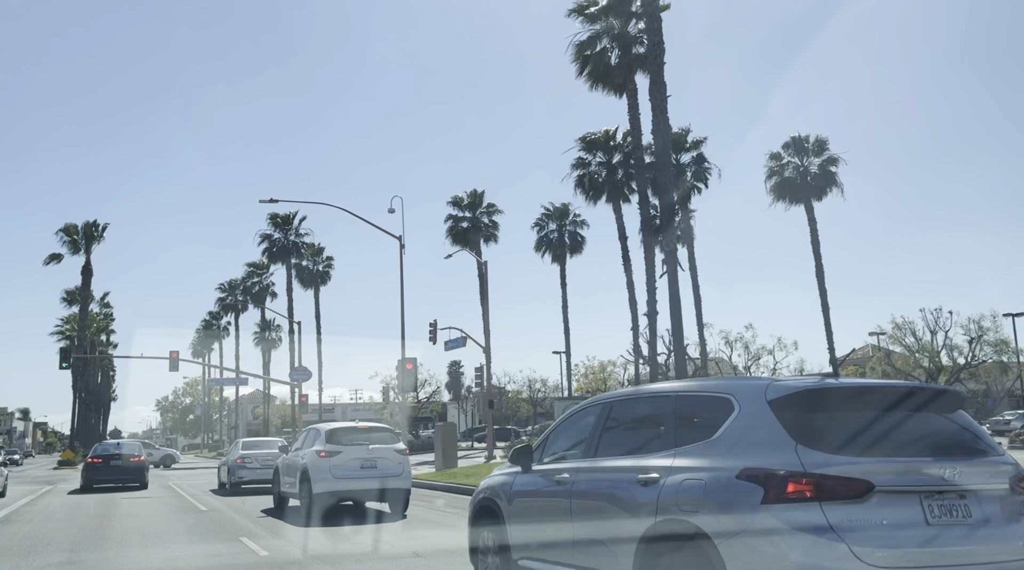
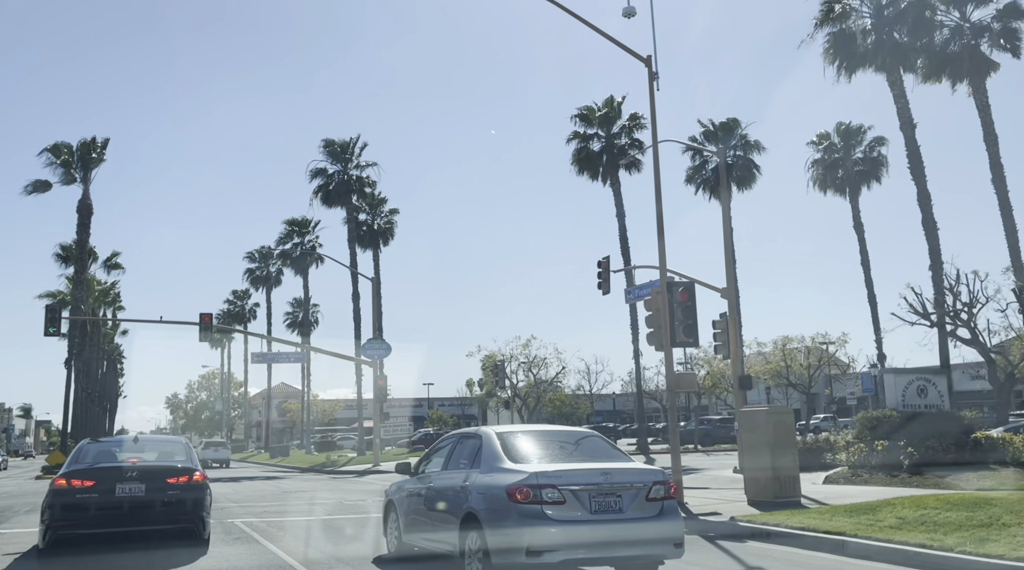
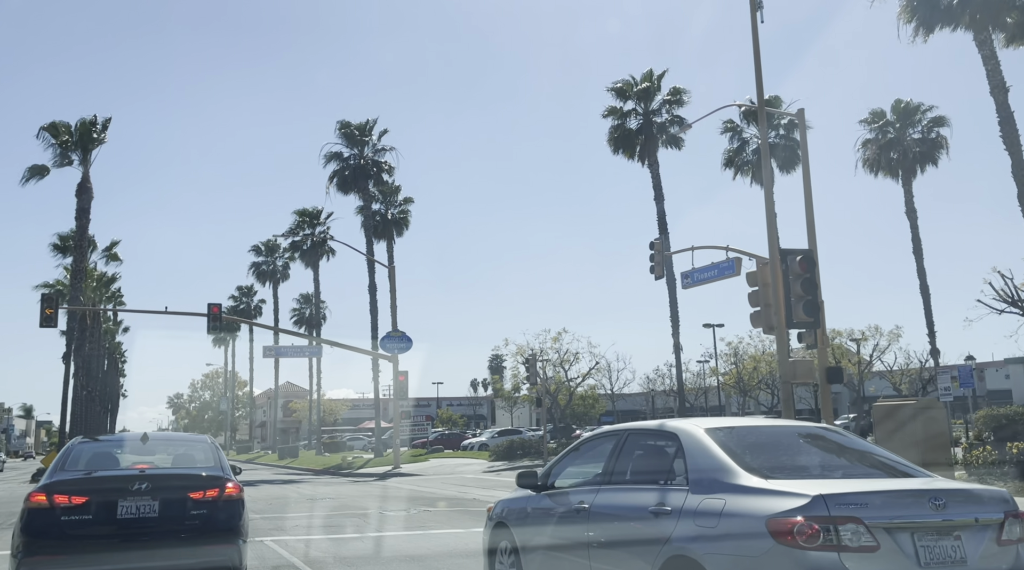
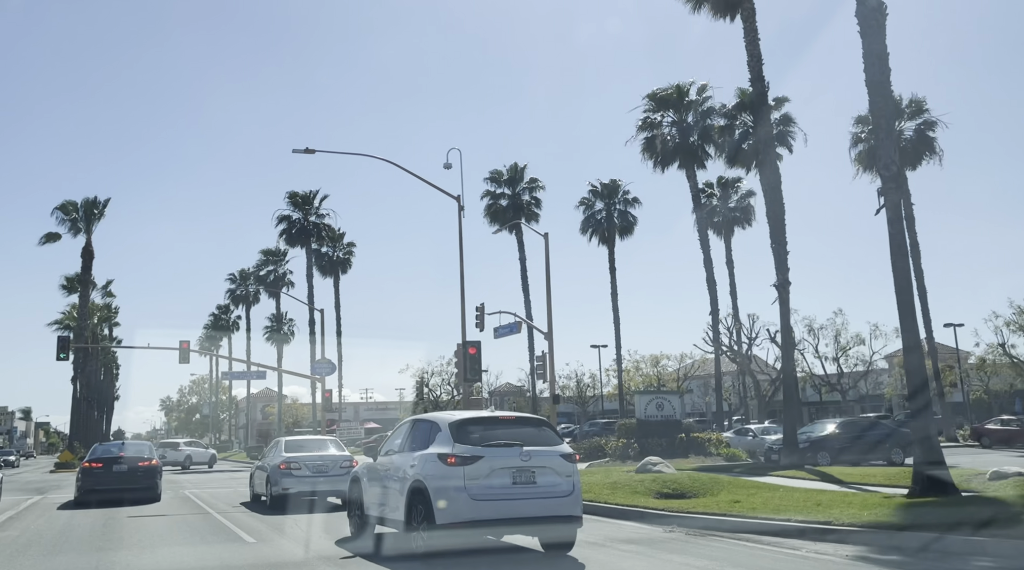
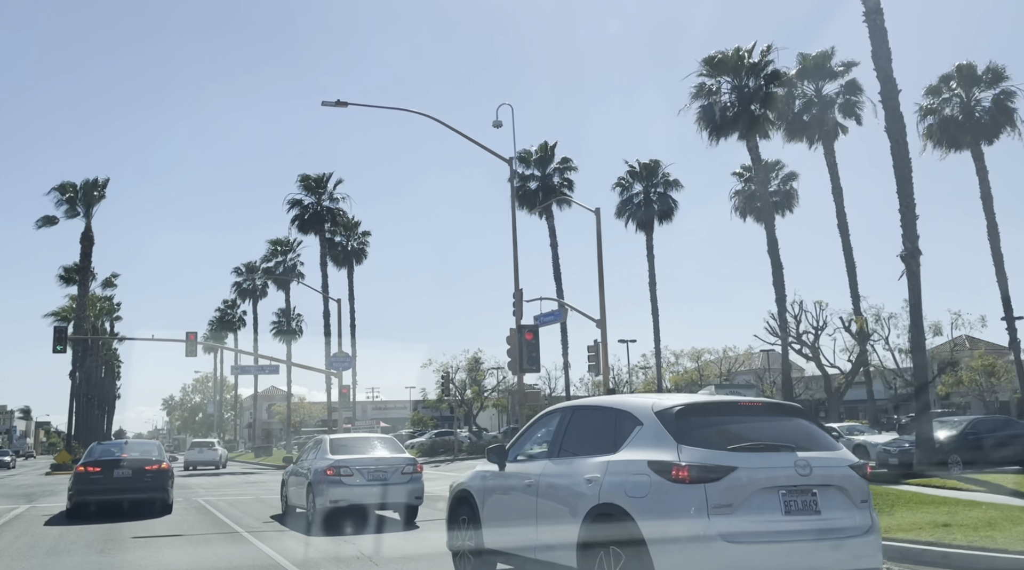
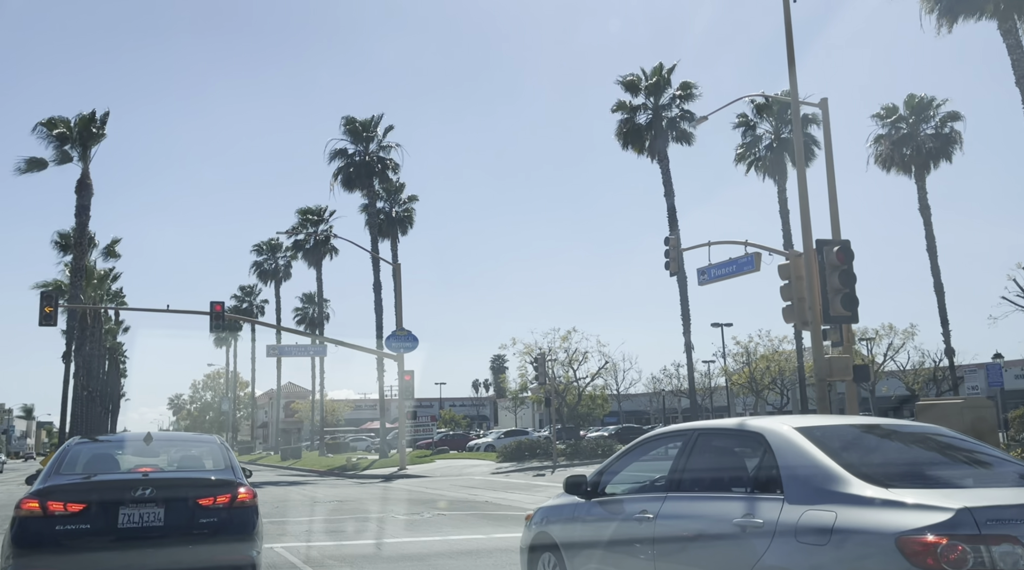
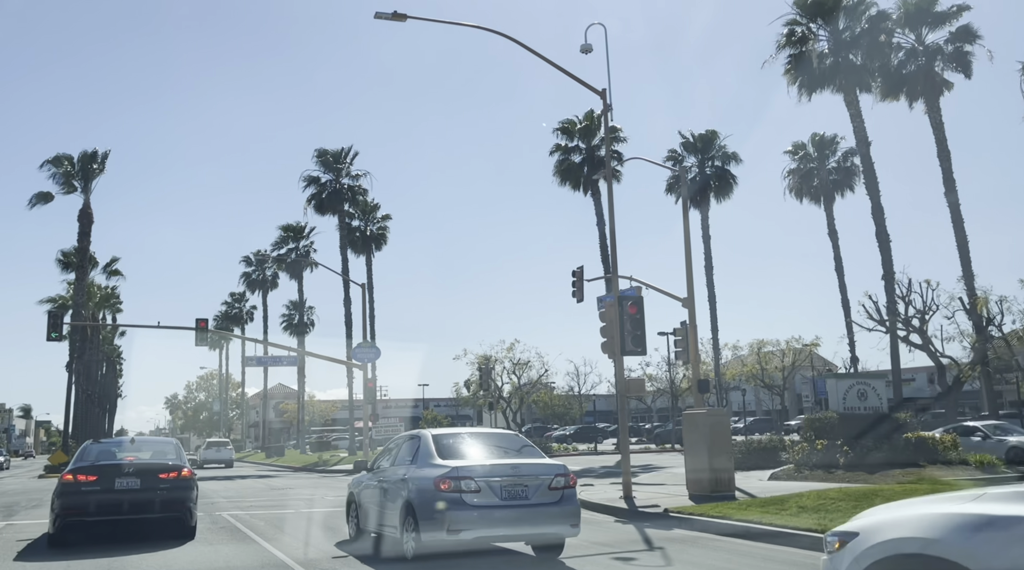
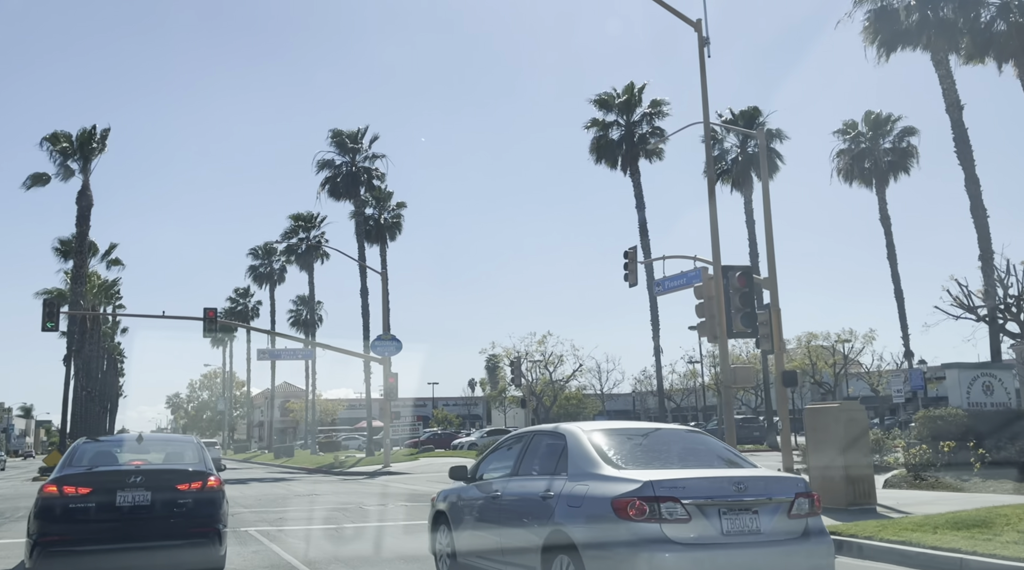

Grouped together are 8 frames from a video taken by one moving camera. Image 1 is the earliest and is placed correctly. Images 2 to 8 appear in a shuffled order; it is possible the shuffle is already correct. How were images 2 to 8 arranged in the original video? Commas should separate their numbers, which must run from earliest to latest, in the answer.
4, 5, 7, 2, 8, 3, 6
